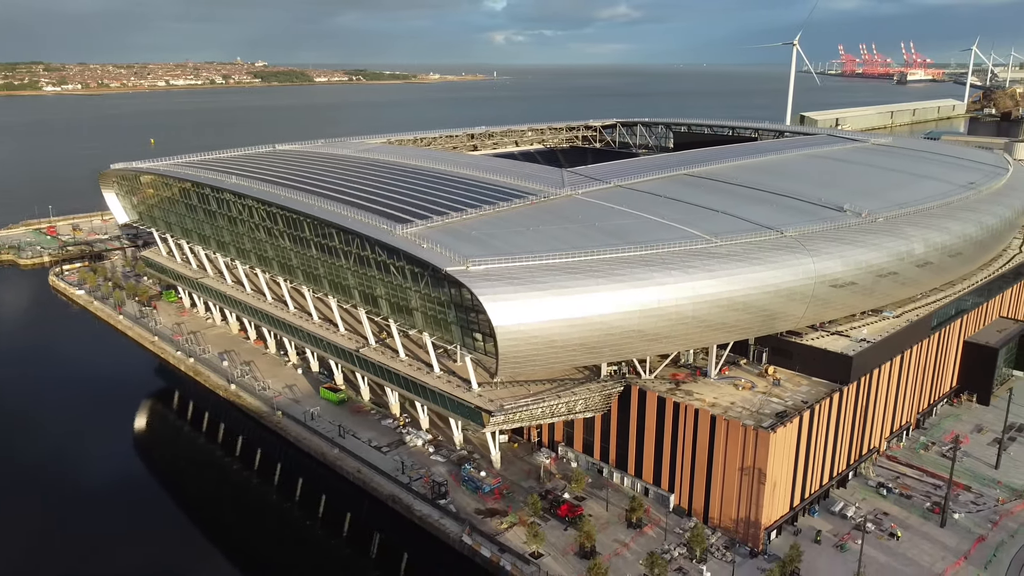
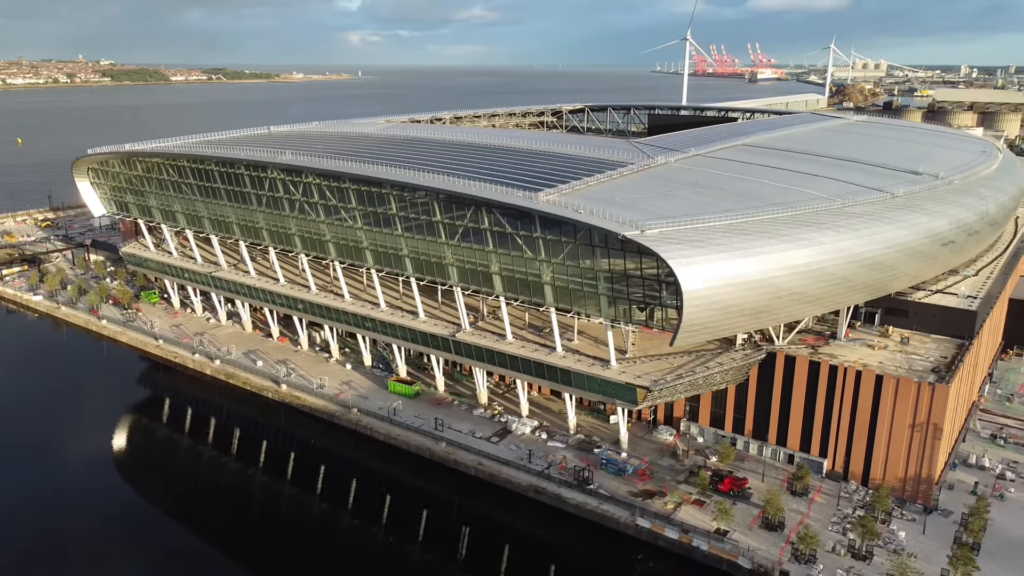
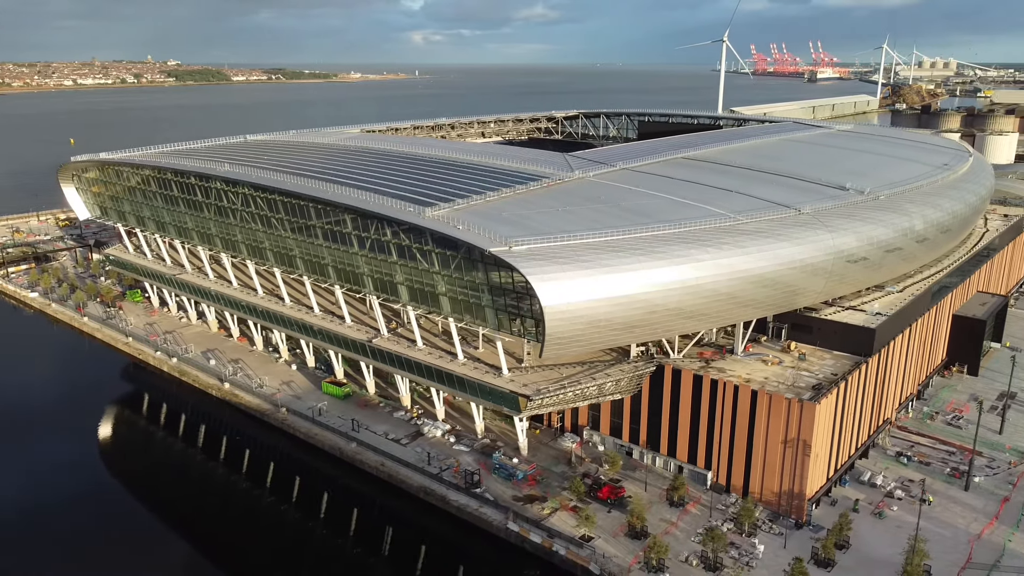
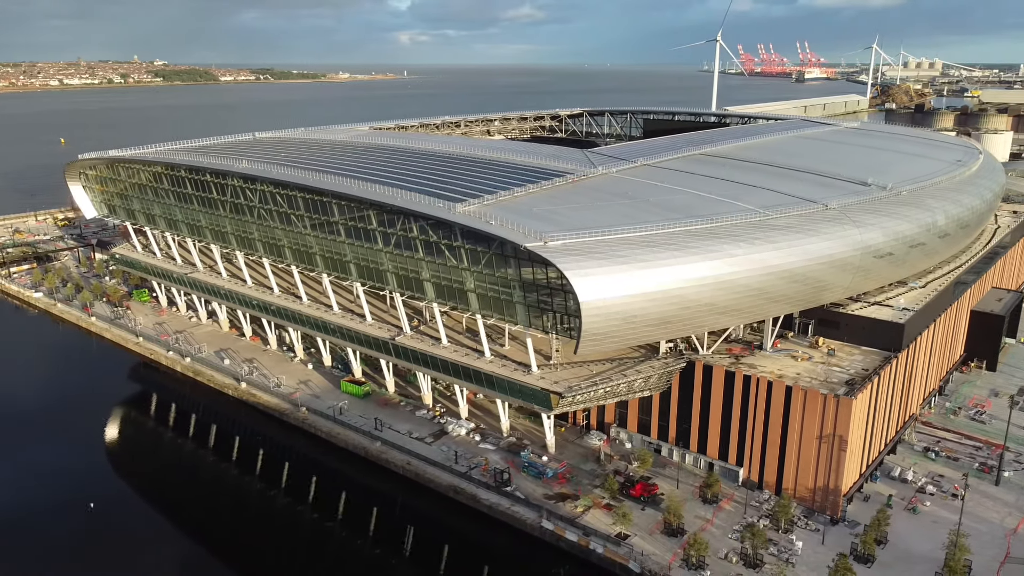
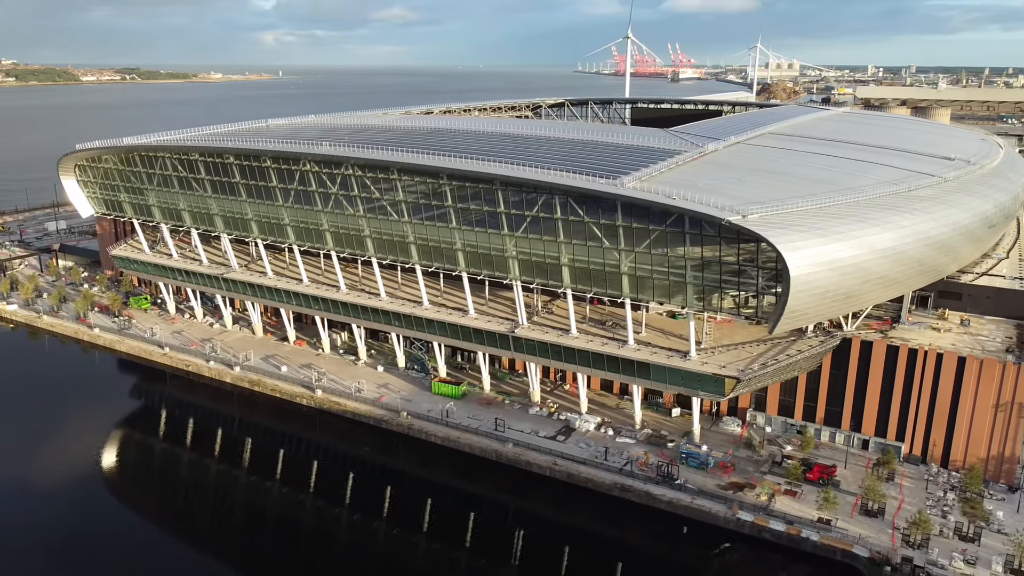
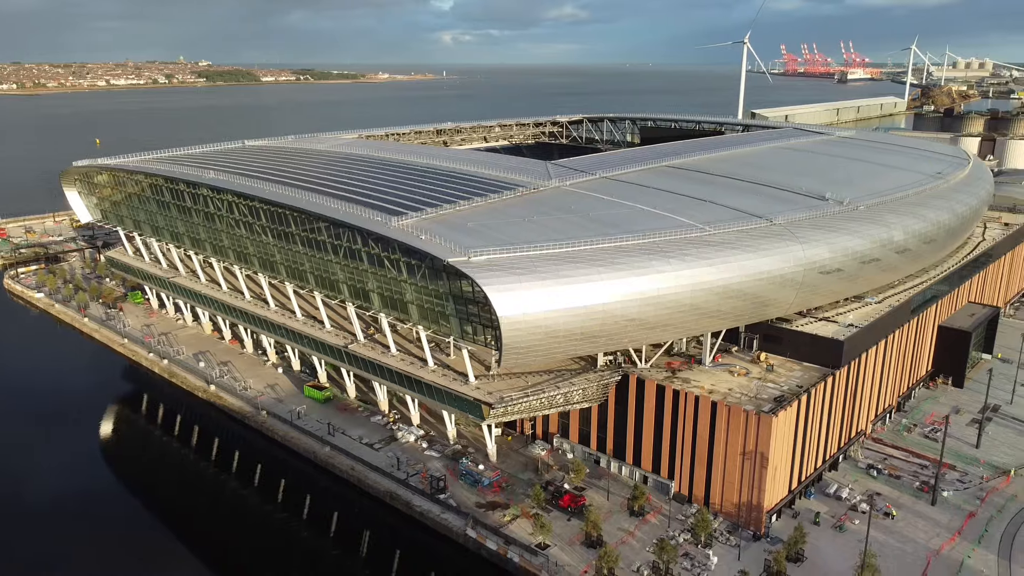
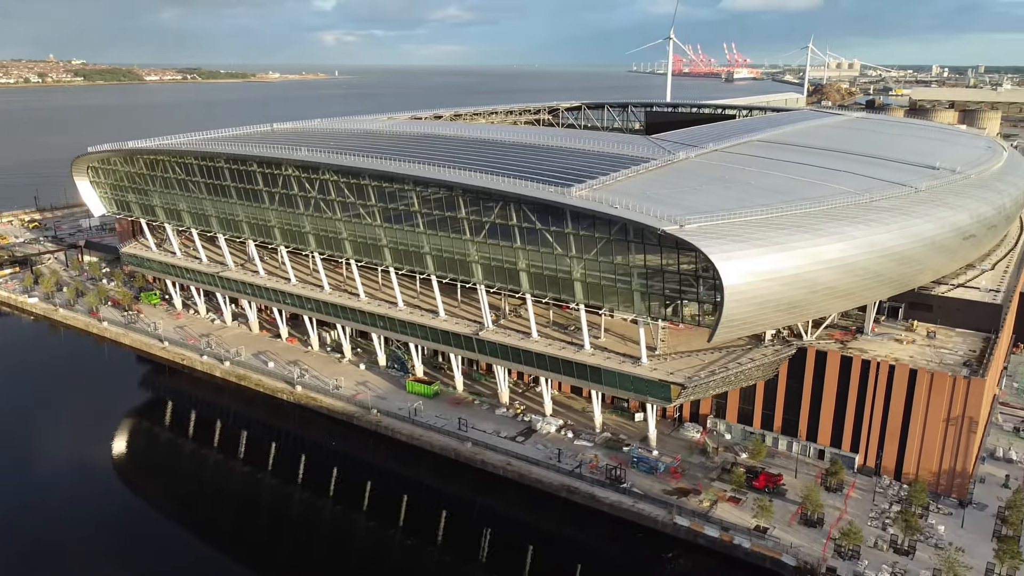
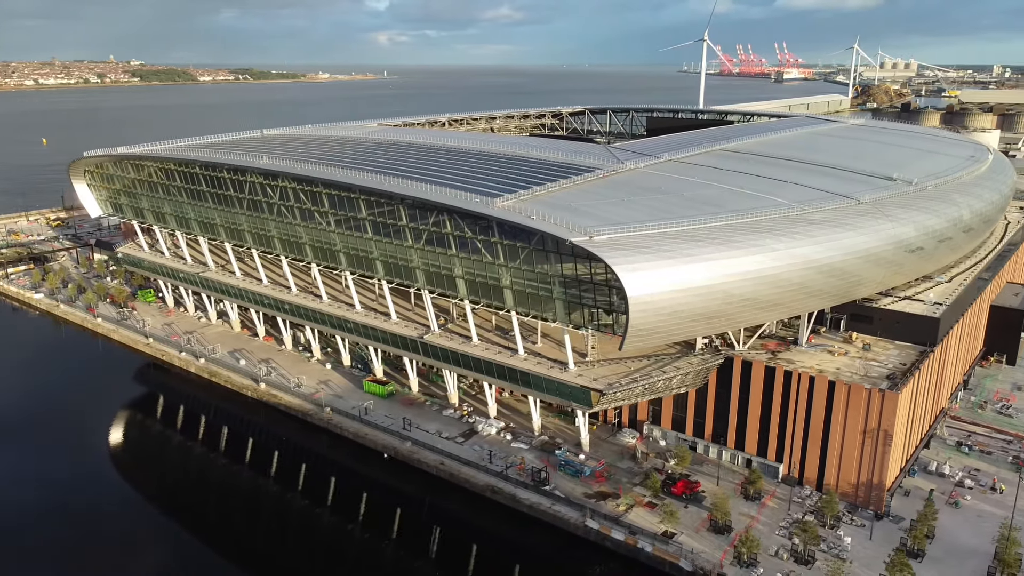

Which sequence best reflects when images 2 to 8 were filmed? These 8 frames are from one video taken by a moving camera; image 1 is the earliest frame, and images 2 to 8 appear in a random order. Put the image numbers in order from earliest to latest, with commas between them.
6, 3, 4, 8, 2, 7, 5
